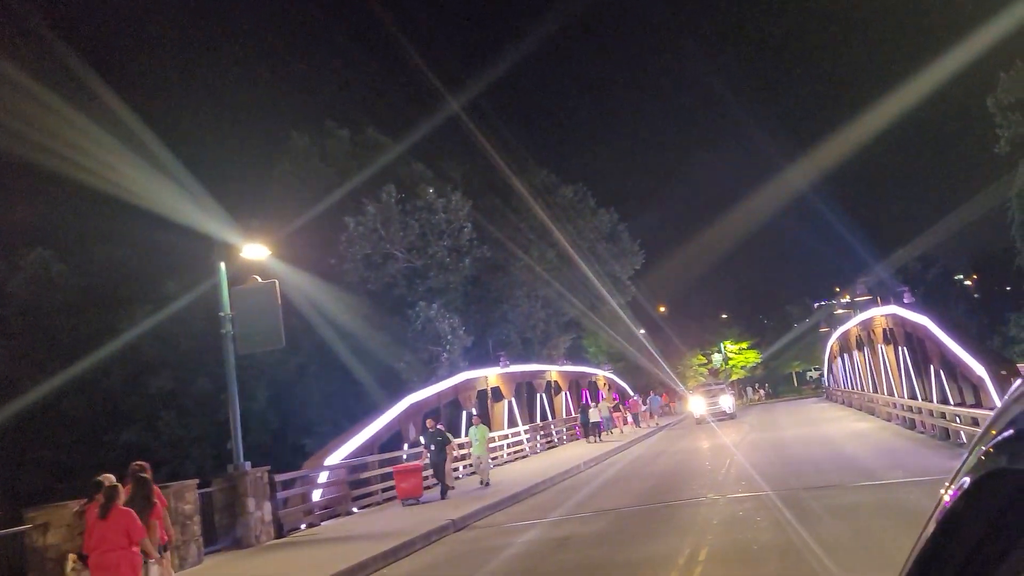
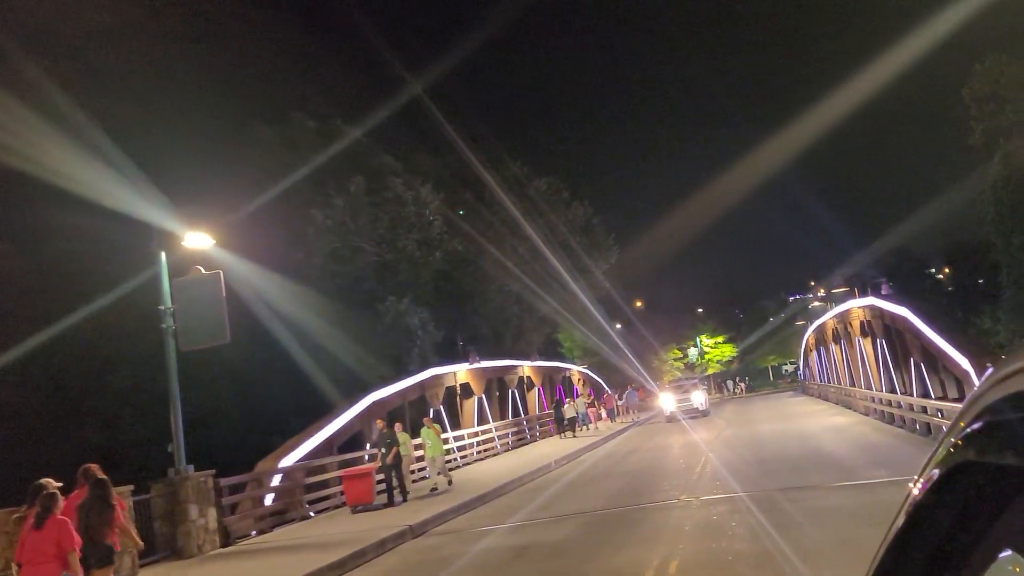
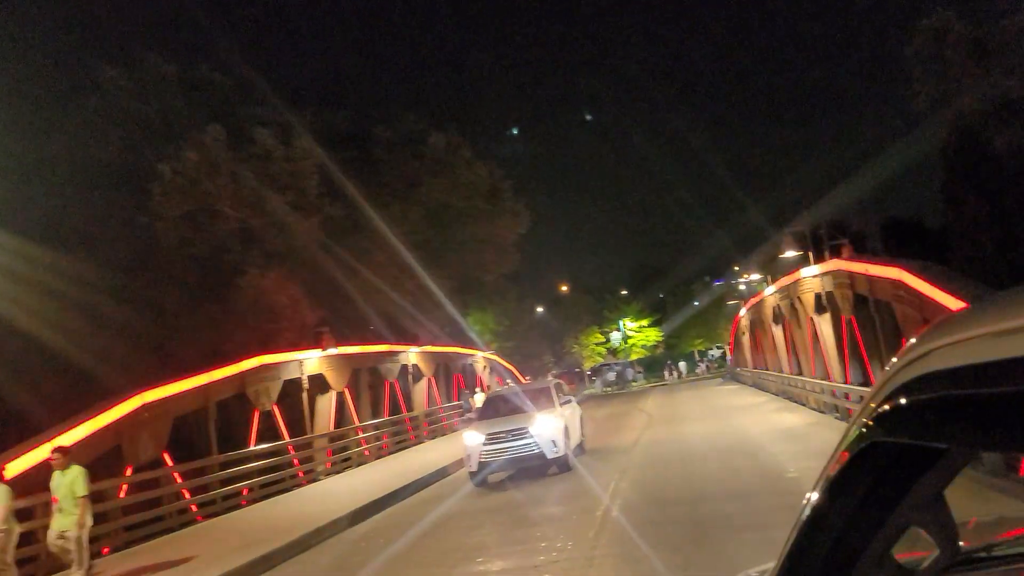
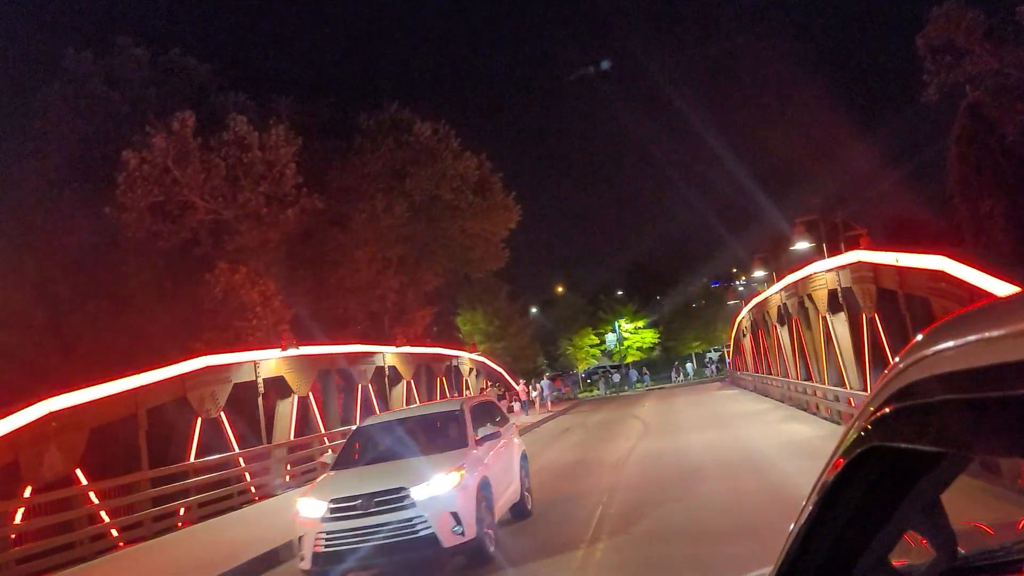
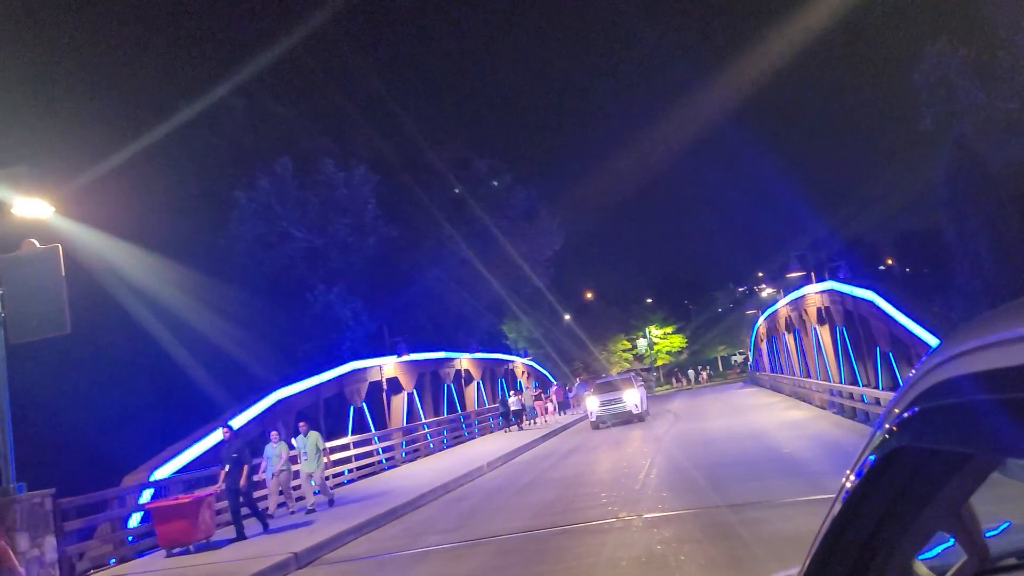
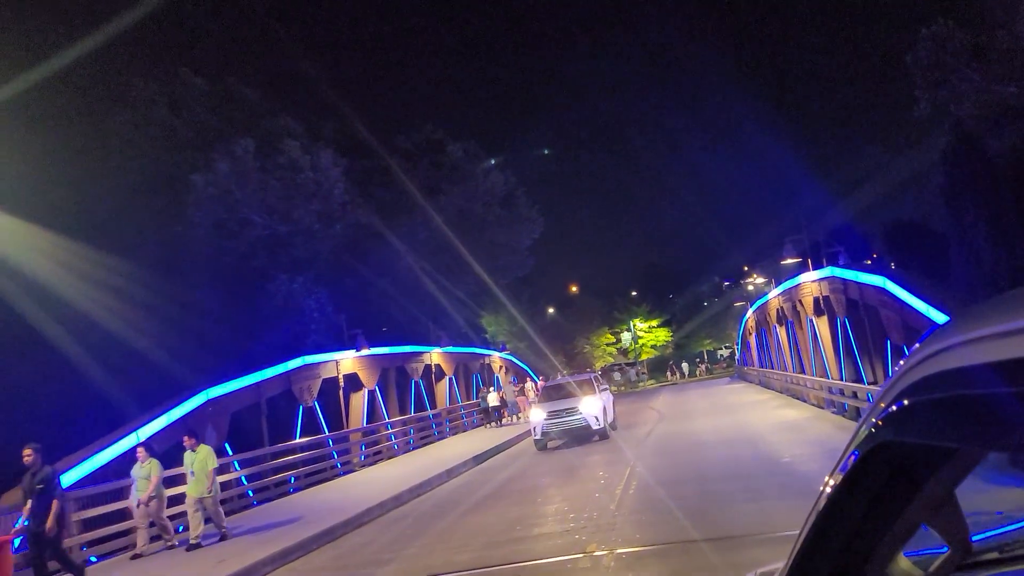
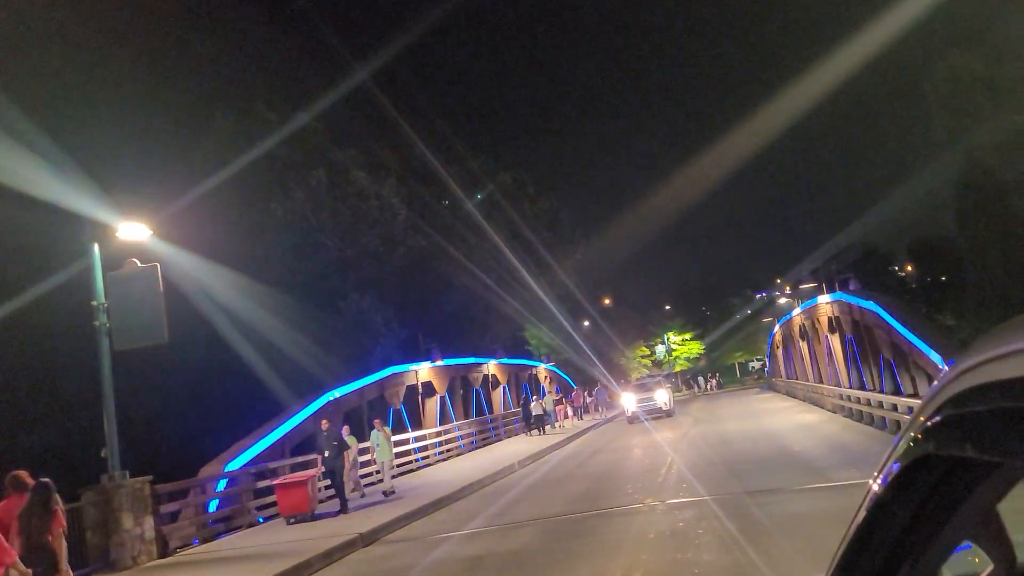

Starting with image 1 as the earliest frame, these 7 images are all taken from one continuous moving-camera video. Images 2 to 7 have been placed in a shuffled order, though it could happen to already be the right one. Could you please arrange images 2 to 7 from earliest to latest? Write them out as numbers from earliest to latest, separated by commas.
2, 7, 5, 6, 3, 4
